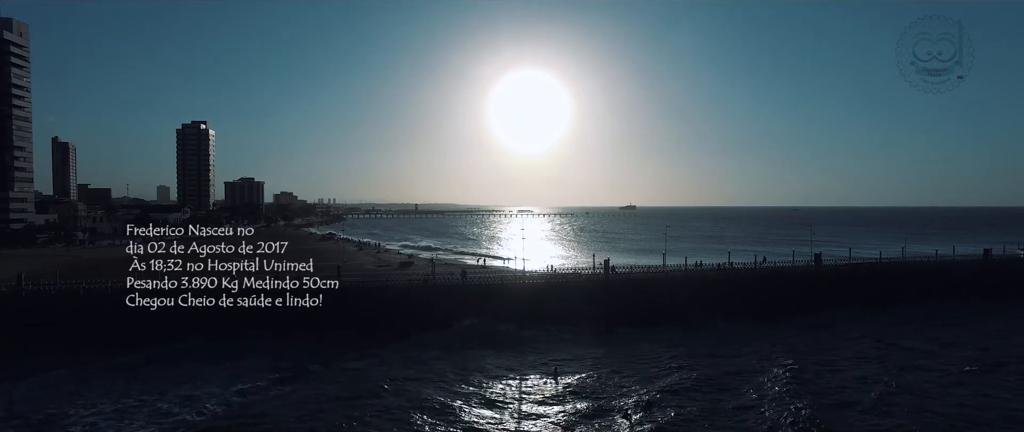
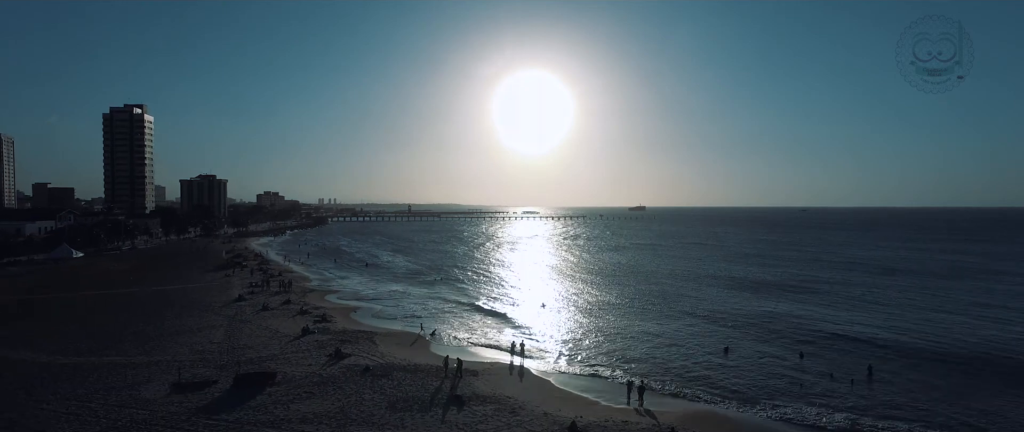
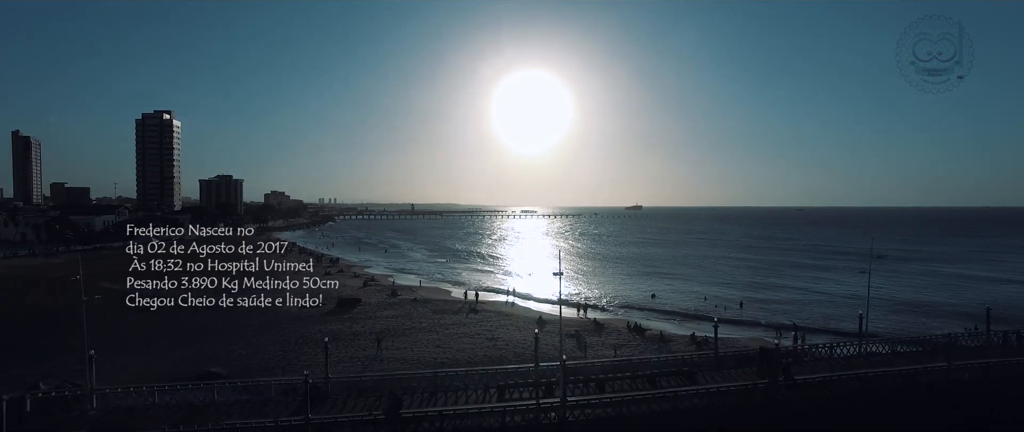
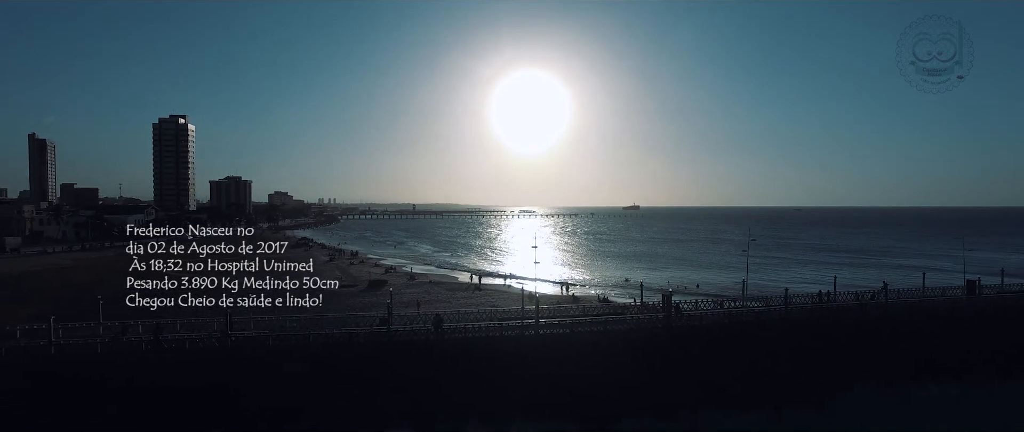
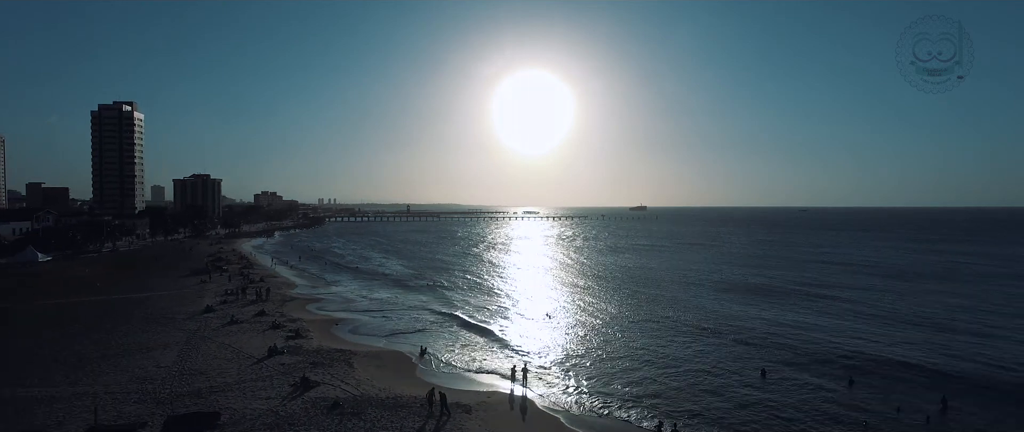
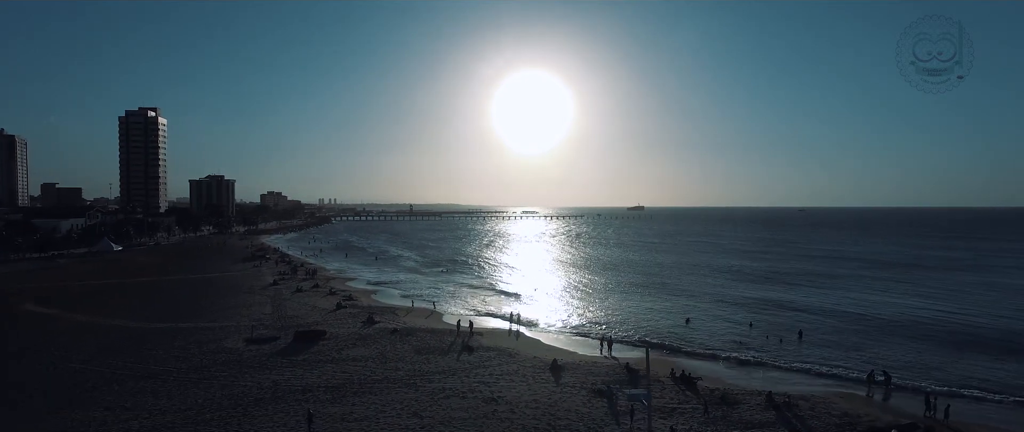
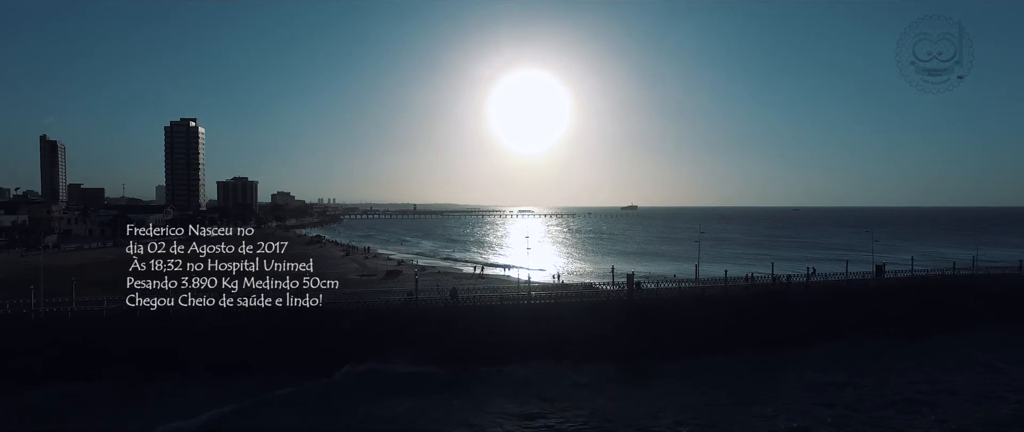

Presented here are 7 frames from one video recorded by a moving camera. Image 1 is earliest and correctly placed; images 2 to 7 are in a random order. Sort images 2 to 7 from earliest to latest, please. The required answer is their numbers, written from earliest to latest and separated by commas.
7, 4, 3, 6, 2, 5
